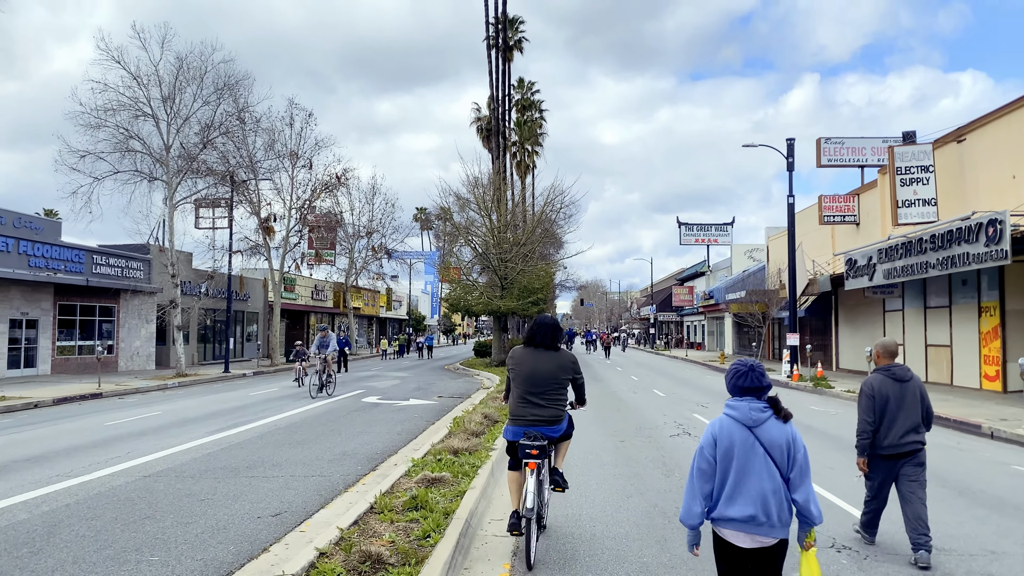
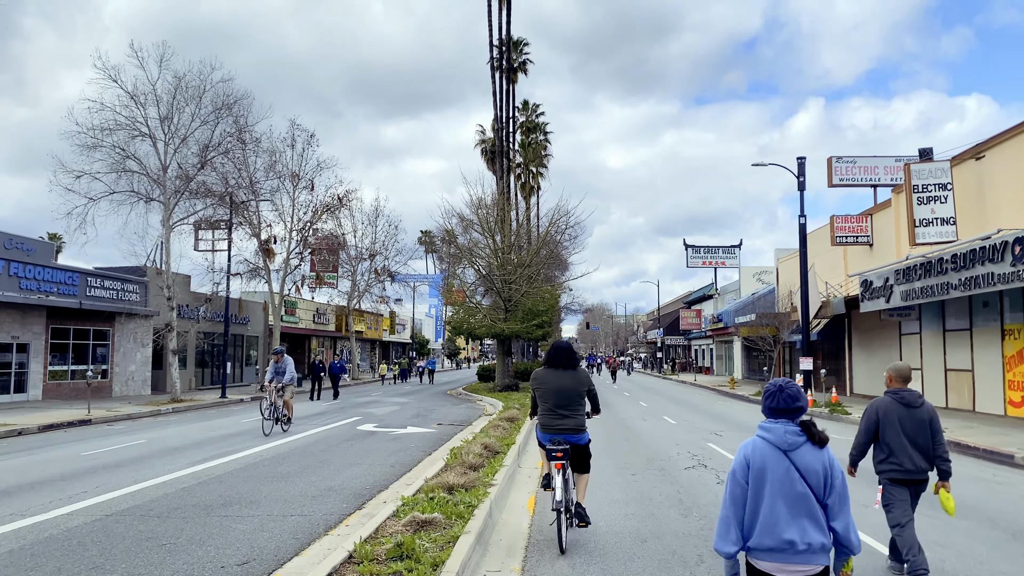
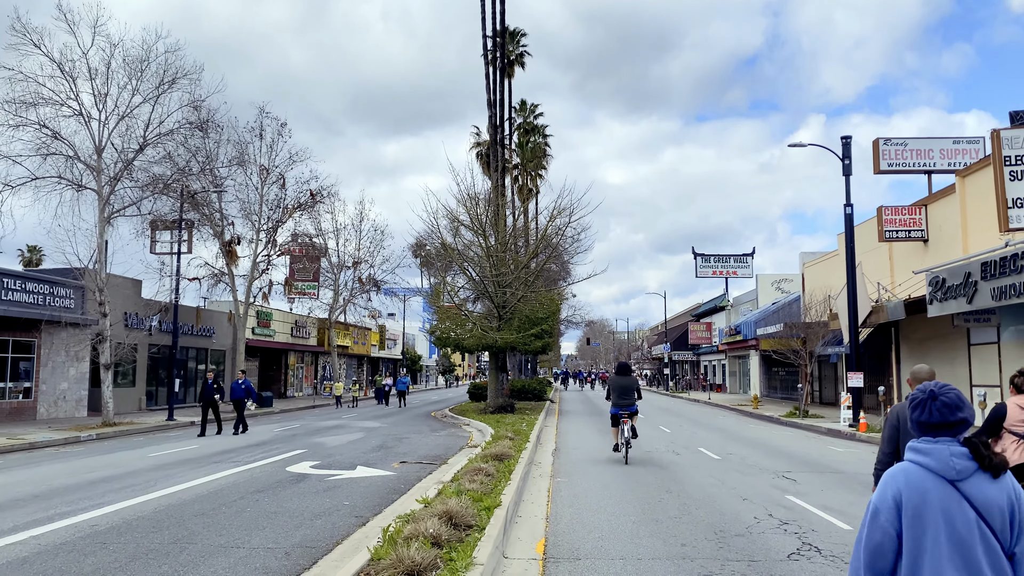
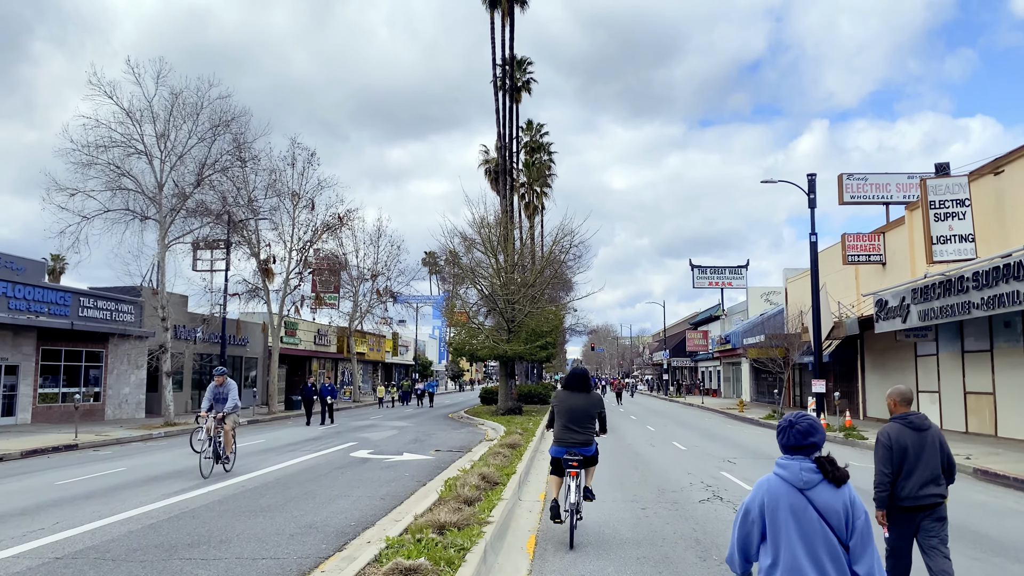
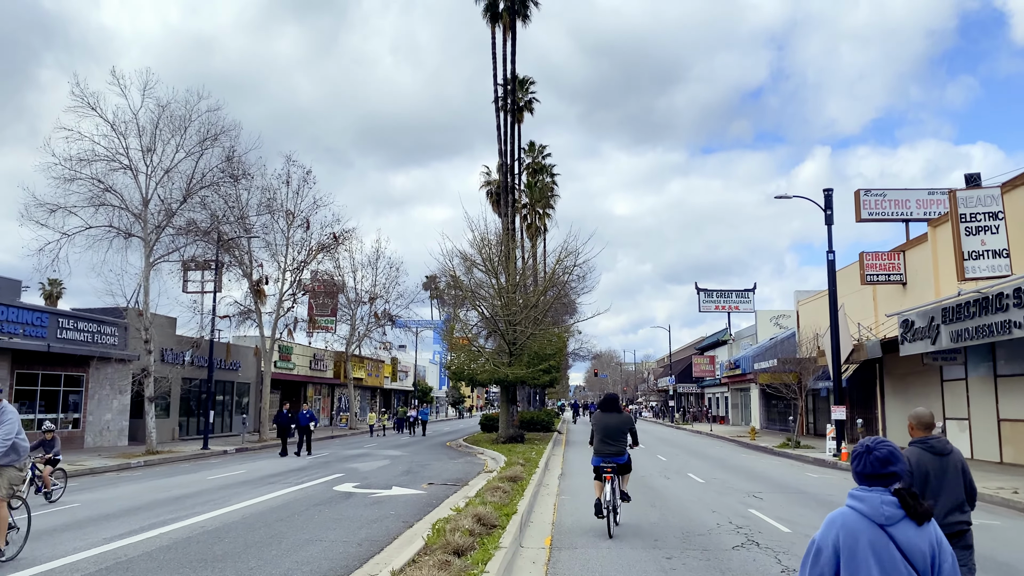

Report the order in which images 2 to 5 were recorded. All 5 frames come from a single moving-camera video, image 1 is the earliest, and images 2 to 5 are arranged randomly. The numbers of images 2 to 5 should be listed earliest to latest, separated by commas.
2, 4, 5, 3
